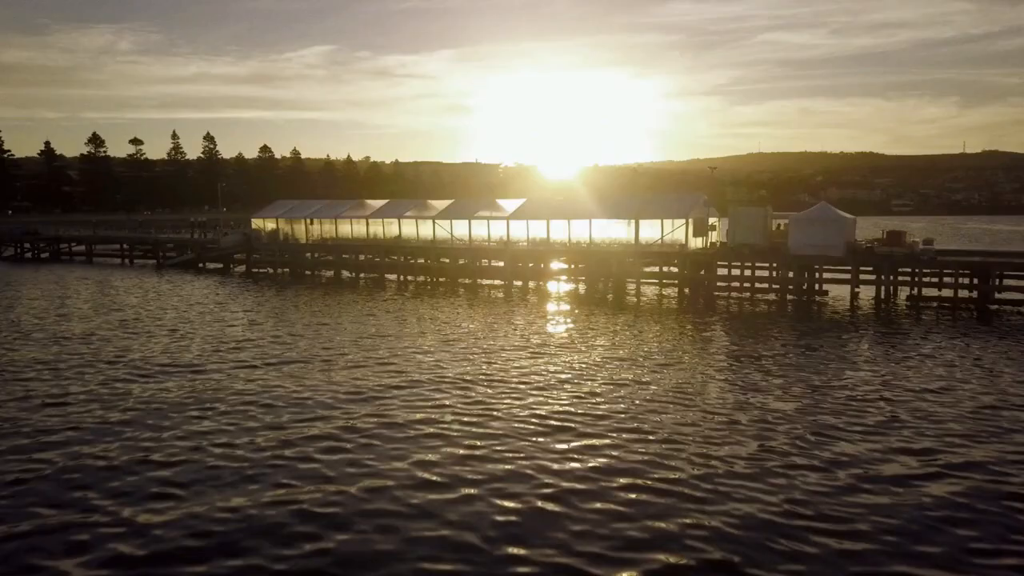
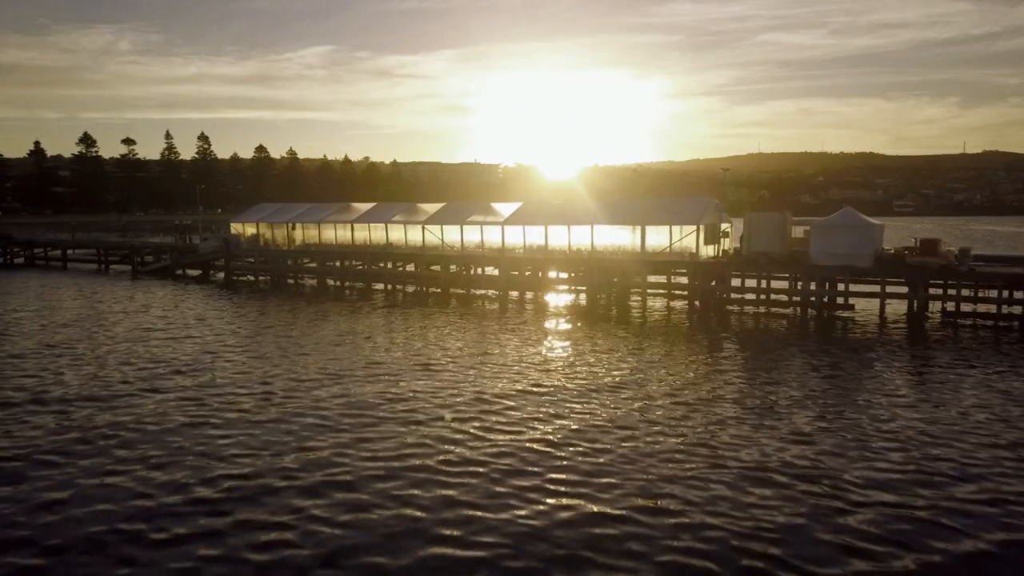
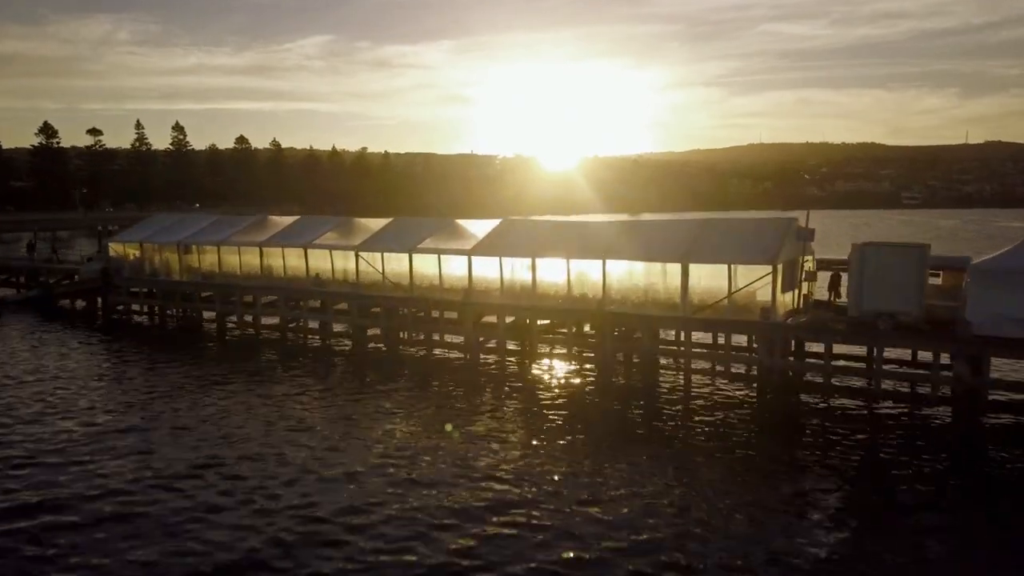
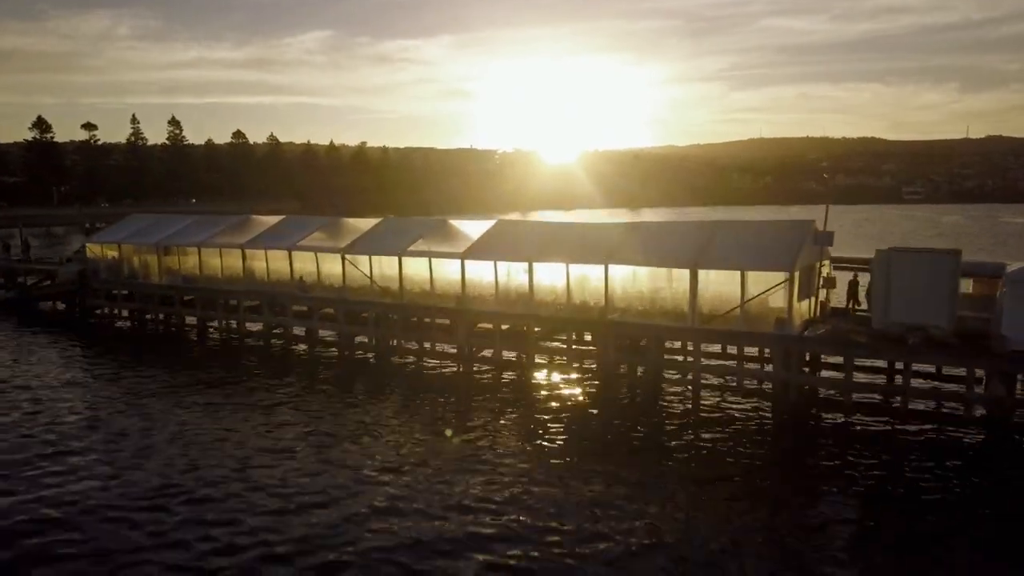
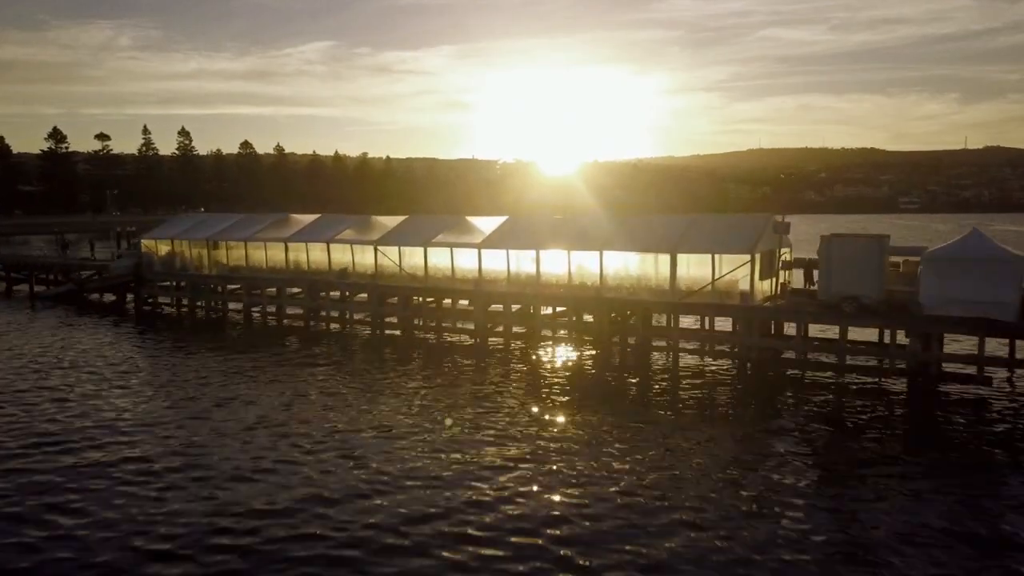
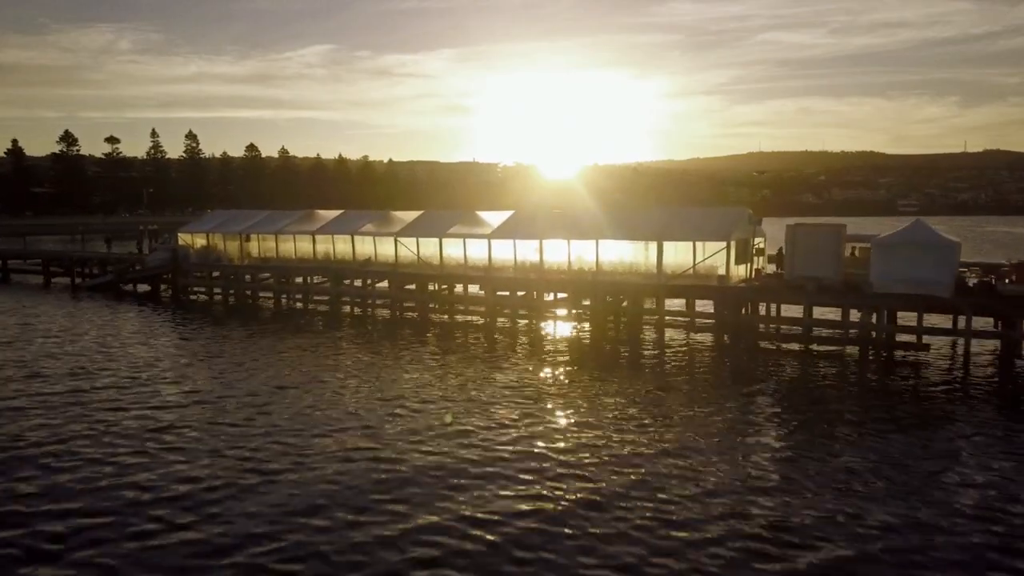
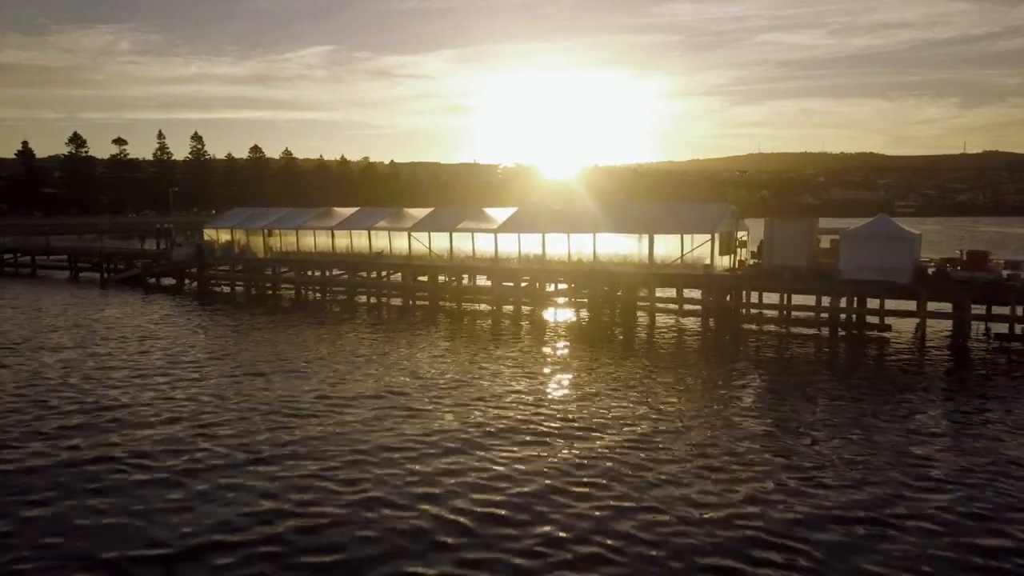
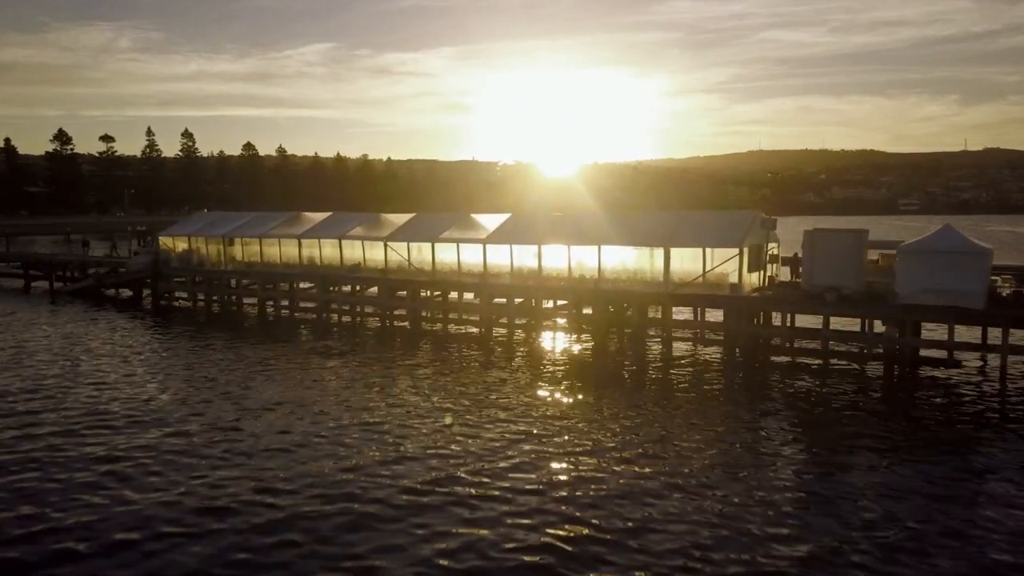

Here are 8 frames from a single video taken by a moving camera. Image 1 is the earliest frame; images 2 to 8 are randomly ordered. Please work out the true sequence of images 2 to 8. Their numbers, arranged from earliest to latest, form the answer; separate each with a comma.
2, 7, 6, 8, 5, 3, 4
